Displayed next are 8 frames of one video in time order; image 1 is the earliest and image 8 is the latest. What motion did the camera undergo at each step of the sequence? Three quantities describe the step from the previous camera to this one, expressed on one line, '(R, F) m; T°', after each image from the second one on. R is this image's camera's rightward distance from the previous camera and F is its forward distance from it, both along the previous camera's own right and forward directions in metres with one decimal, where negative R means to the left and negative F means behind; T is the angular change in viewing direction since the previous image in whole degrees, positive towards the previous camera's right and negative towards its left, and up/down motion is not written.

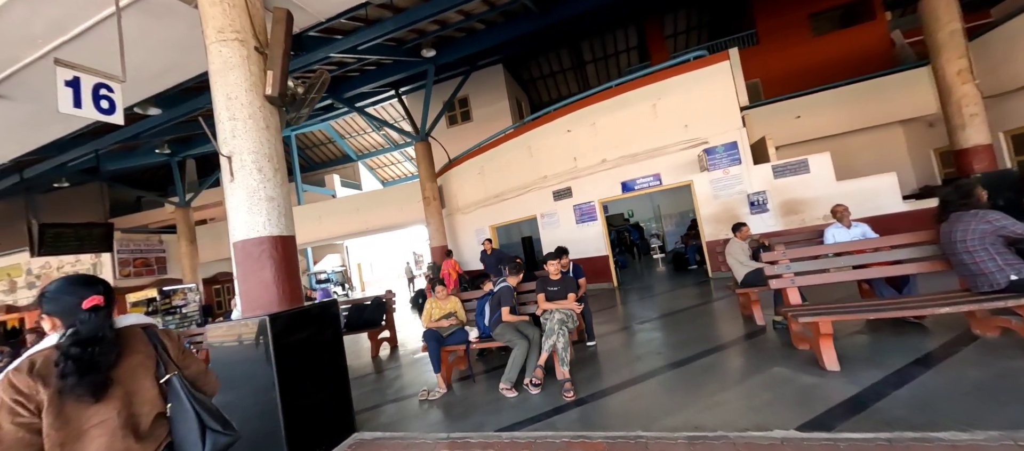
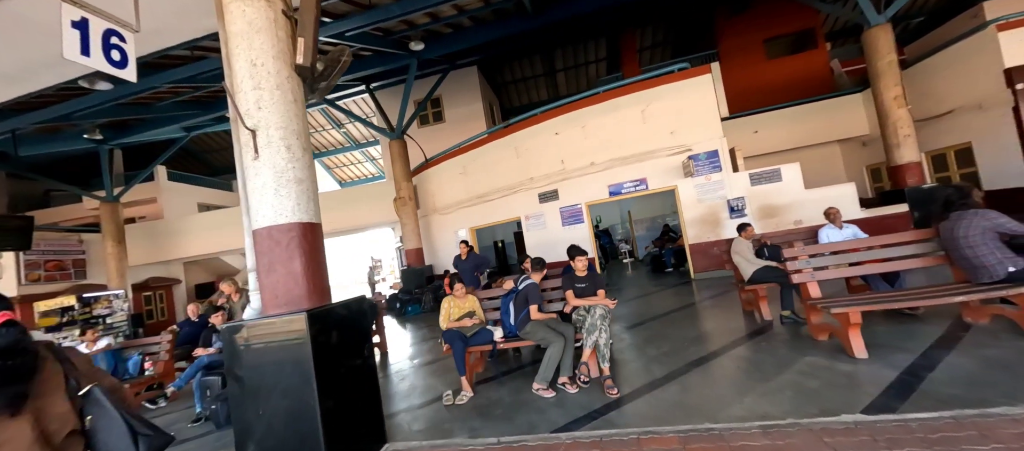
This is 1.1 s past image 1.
(-0.6, +0.2) m; +7°
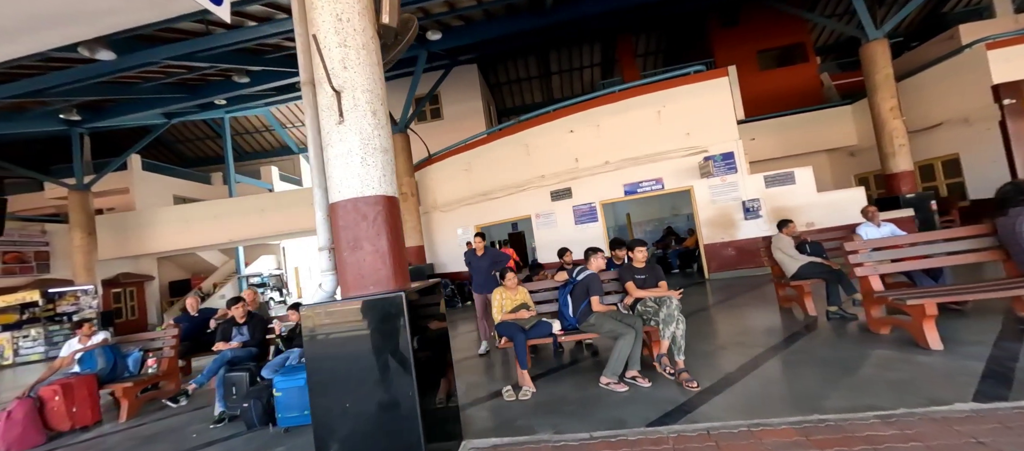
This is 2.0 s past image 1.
(-0.7, +0.2) m; +3°
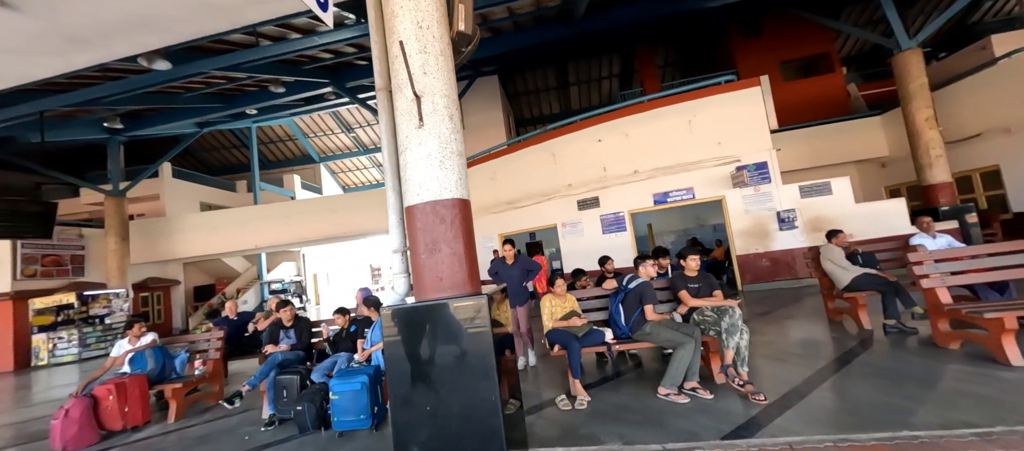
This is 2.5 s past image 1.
(-0.3, 0.0) m; -2°
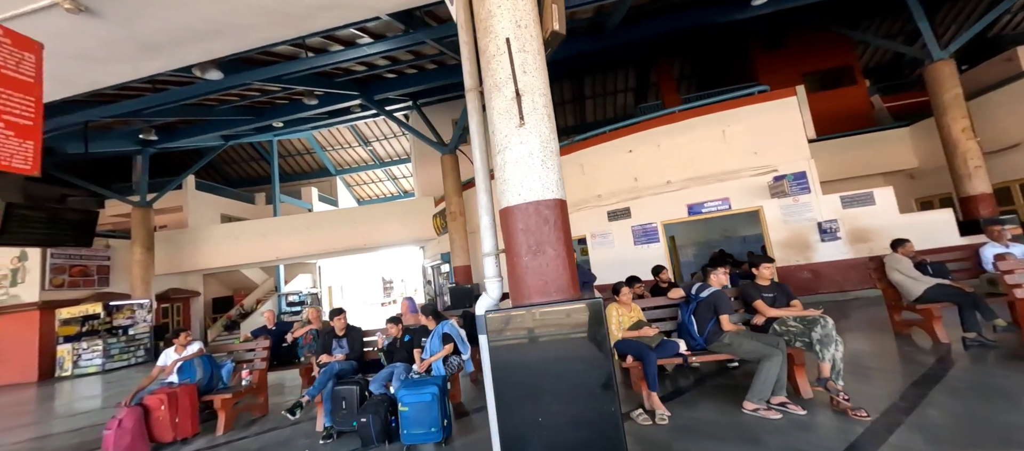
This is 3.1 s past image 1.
(-0.5, +0.1) m; -1°
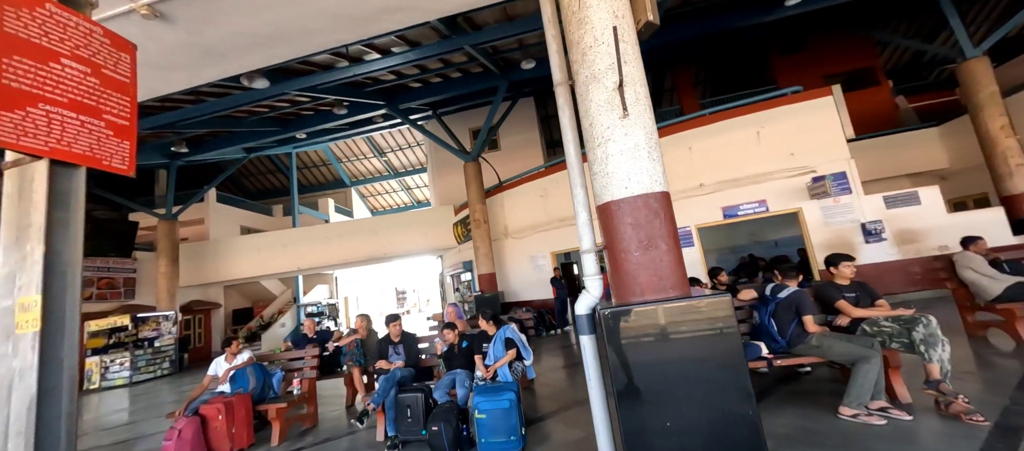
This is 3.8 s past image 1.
(-0.5, +0.1) m; -1°
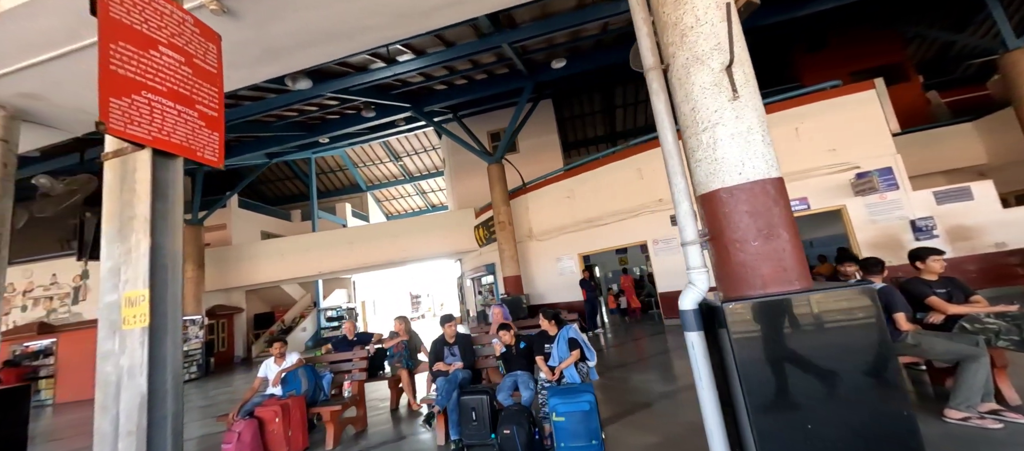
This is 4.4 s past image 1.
(-0.4, +0.1) m; -1°
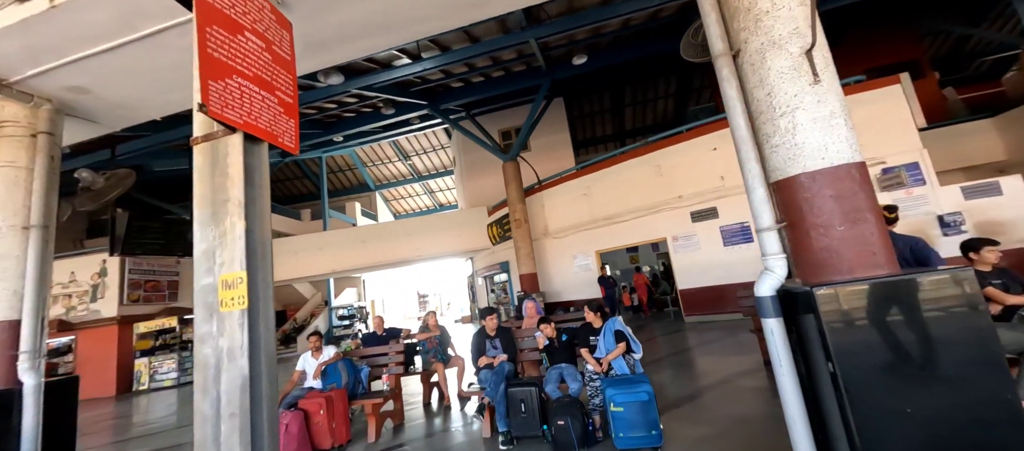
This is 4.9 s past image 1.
(-0.3, 0.0) m; 0°
